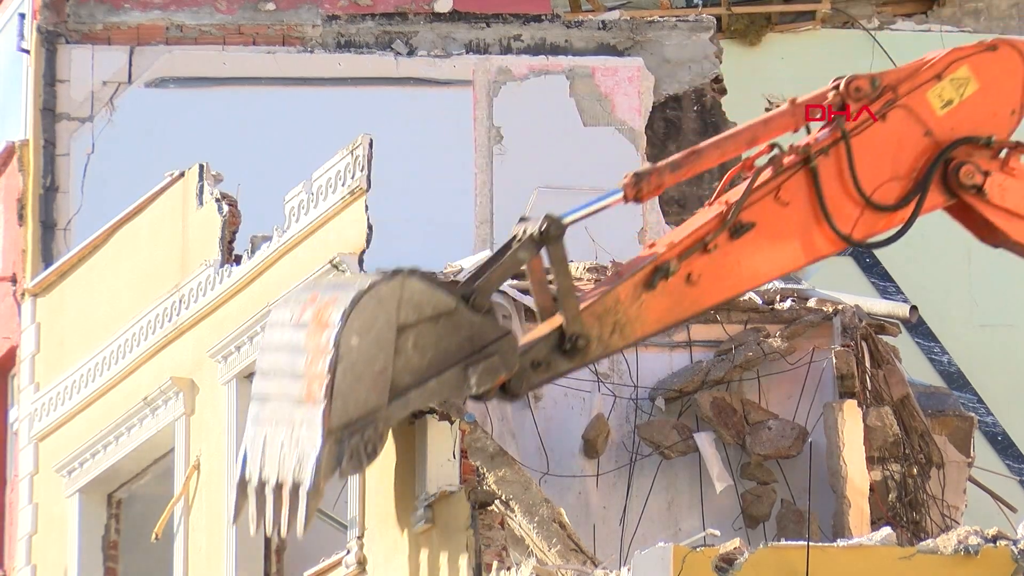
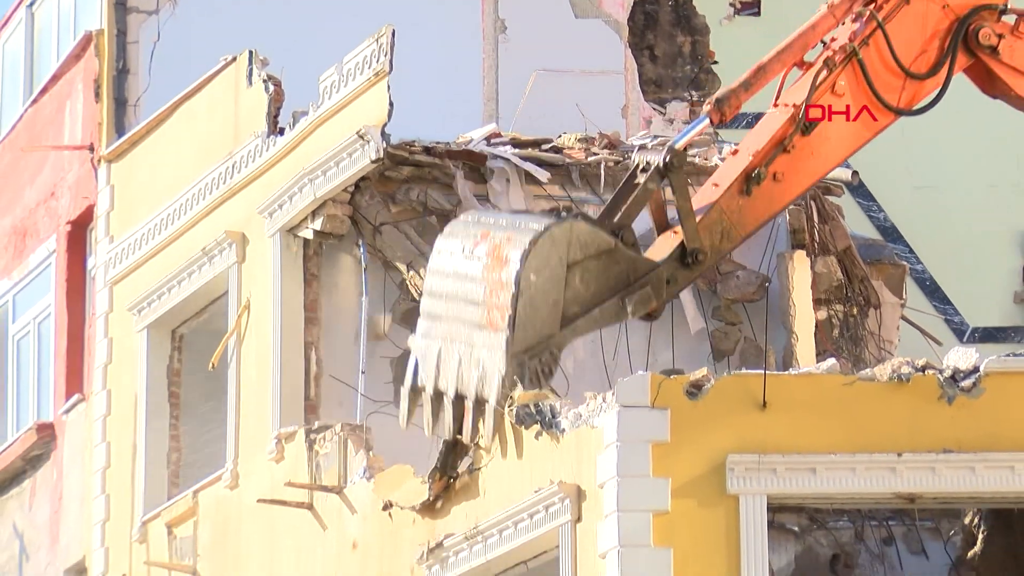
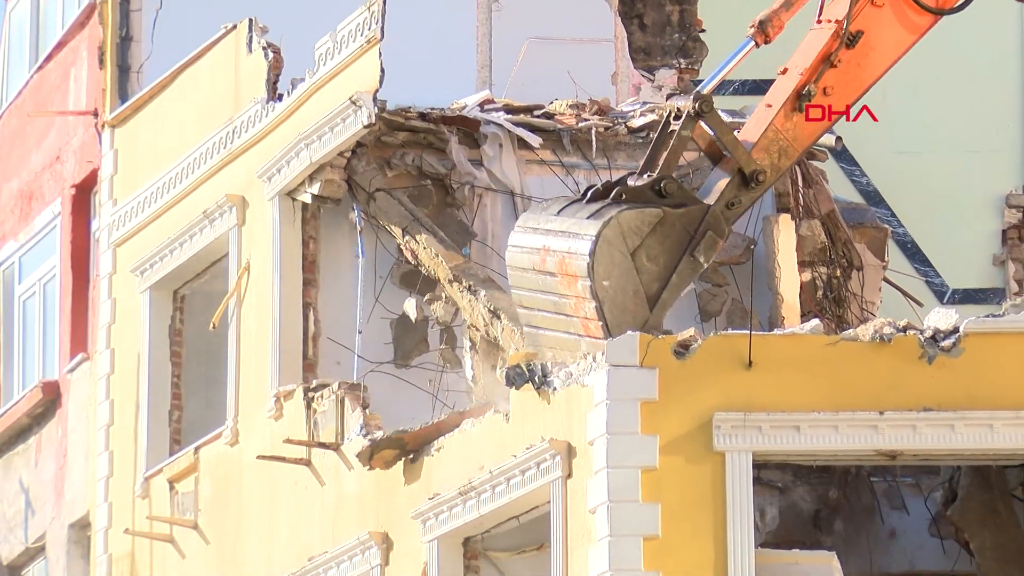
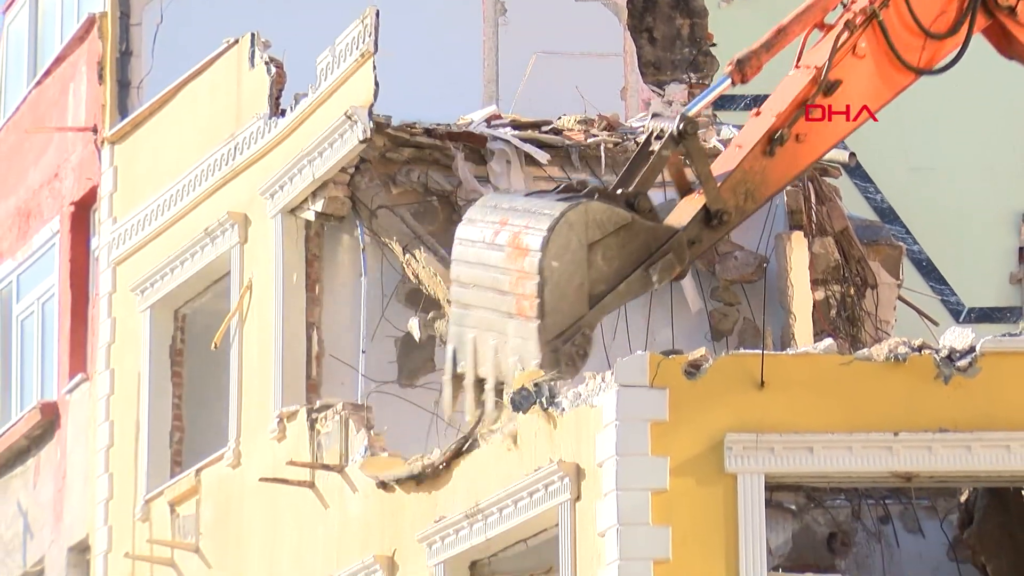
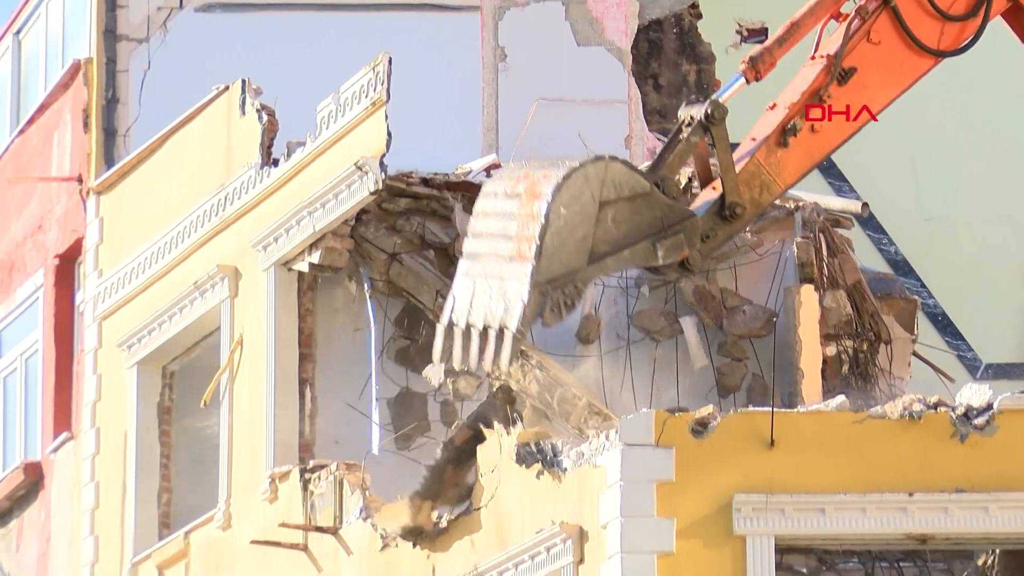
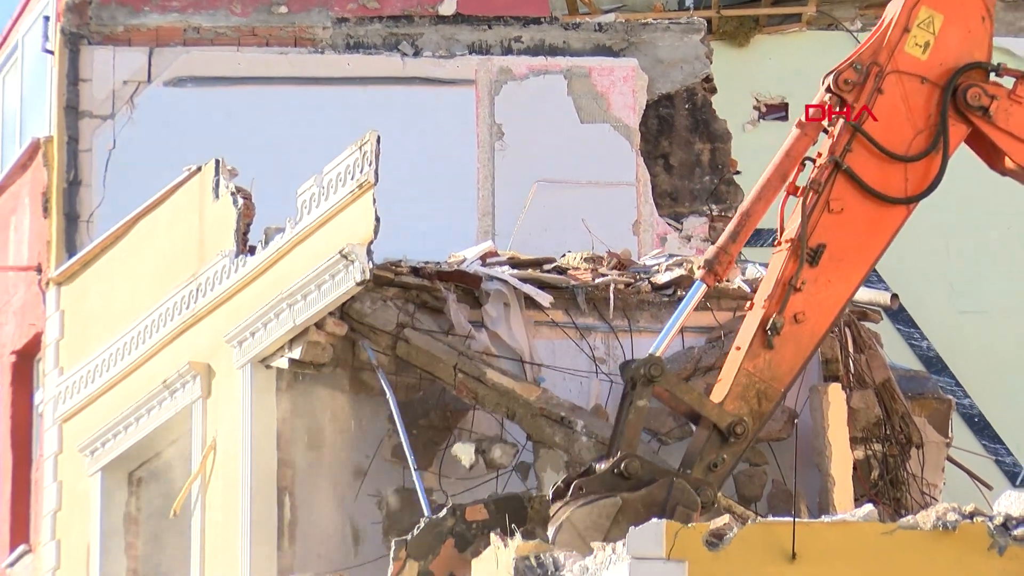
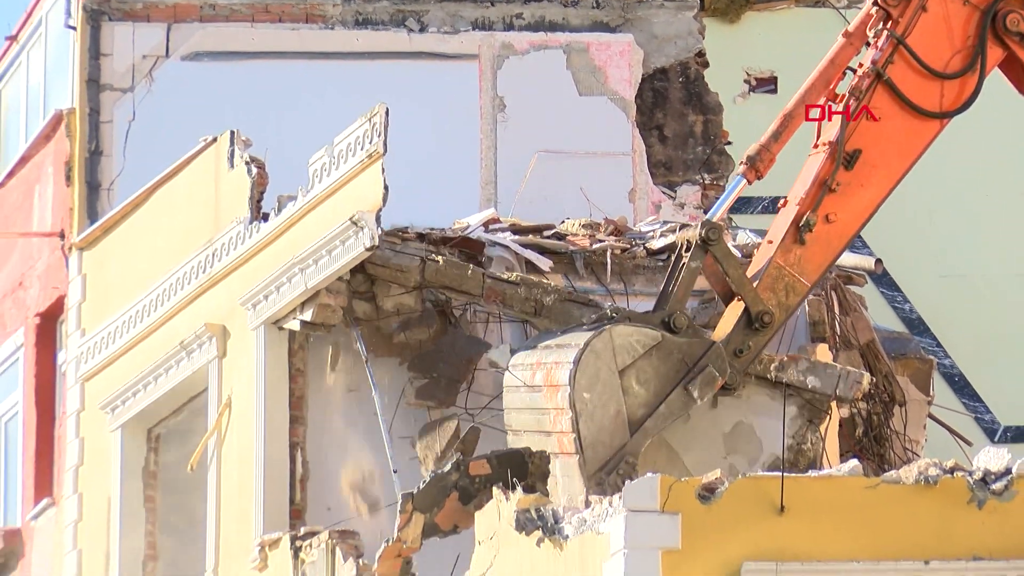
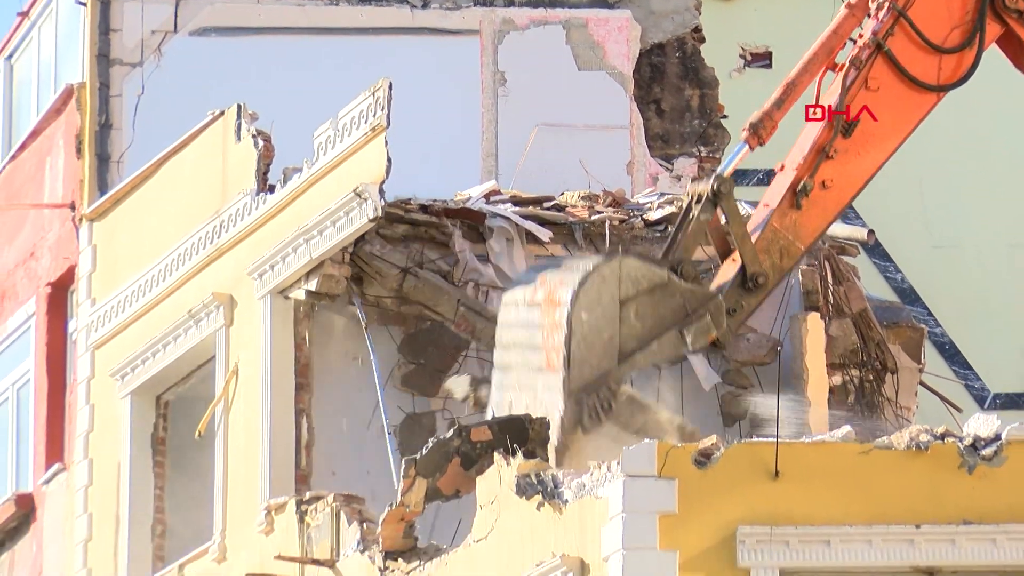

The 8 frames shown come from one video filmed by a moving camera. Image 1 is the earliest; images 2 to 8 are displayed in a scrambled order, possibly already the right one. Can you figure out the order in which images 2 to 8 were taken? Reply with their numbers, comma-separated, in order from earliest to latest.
6, 7, 8, 5, 2, 4, 3
